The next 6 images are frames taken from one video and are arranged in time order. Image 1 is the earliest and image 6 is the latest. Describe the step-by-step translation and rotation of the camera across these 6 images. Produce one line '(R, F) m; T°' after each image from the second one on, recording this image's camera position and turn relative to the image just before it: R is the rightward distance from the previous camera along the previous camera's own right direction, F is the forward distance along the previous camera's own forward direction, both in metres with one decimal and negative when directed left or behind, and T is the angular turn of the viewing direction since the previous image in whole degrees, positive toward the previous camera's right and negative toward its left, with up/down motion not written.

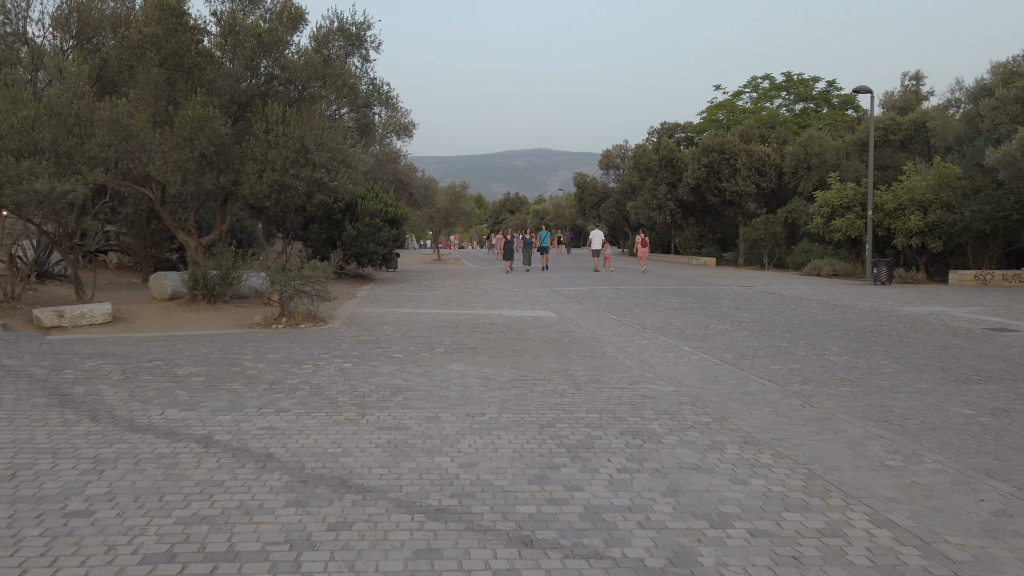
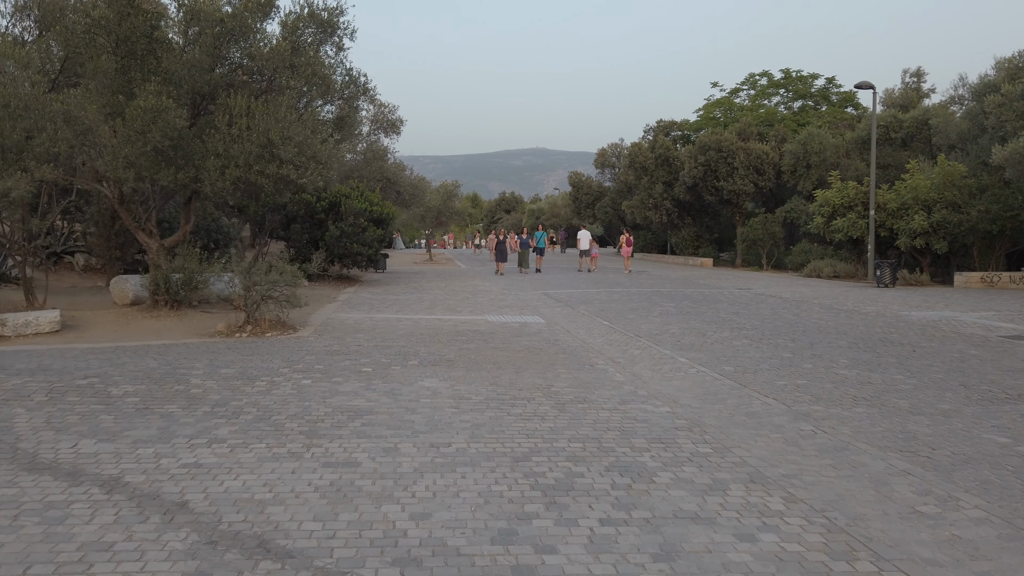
(+0.2, +1.0) m; 0°
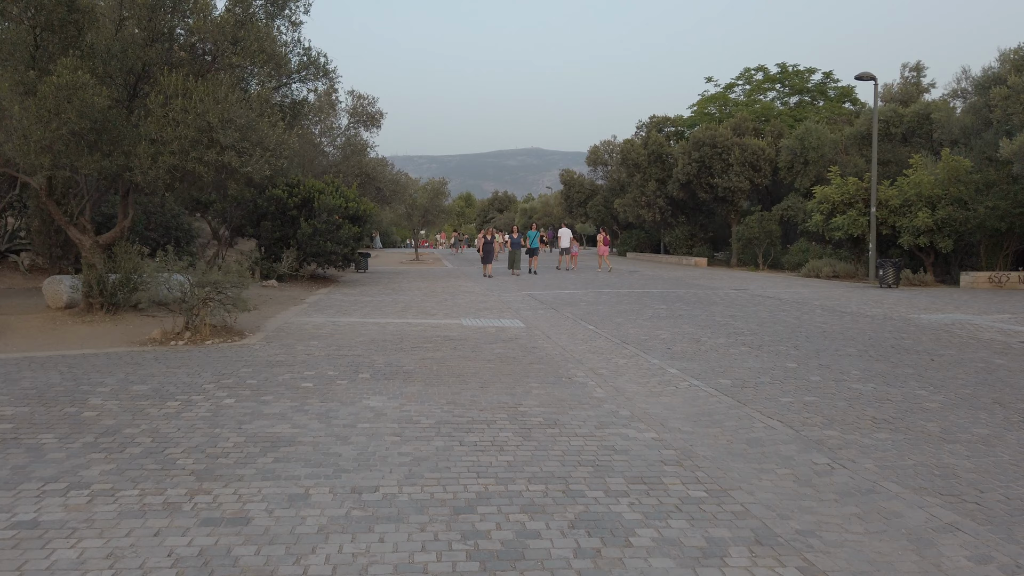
(+0.4, +1.3) m; 0°
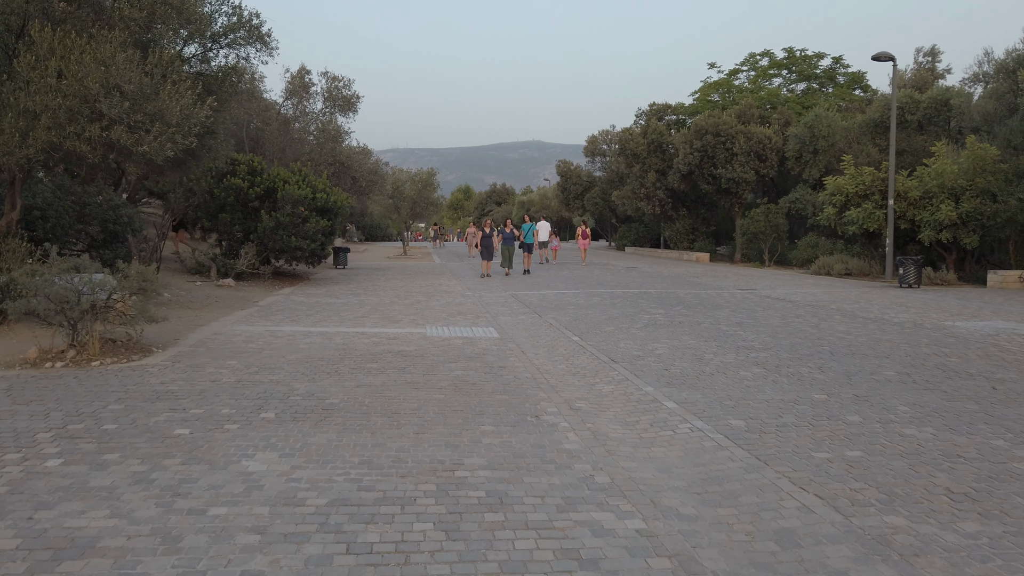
(+0.5, +2.1) m; 0°
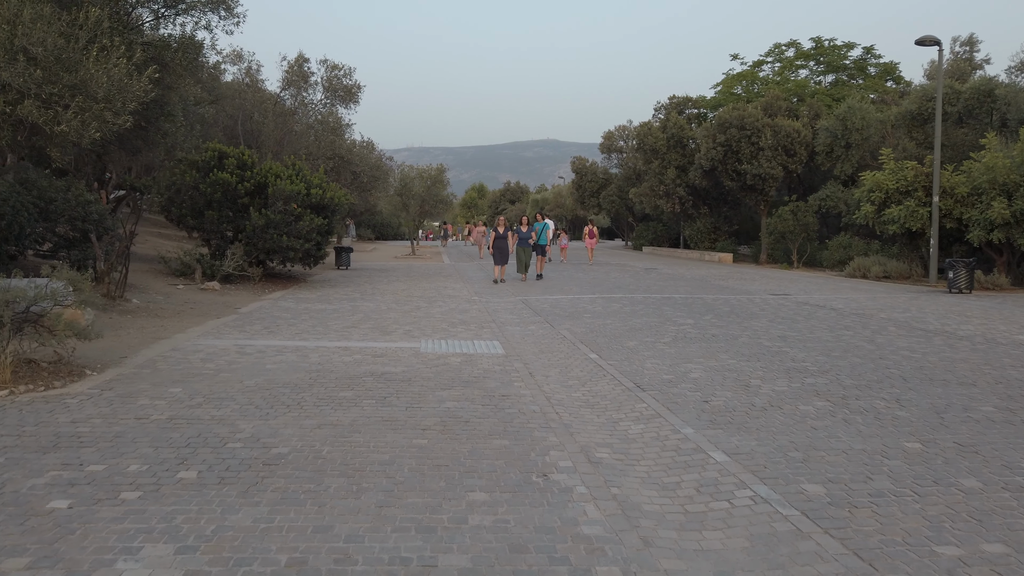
(+0.1, +1.8) m; -1°
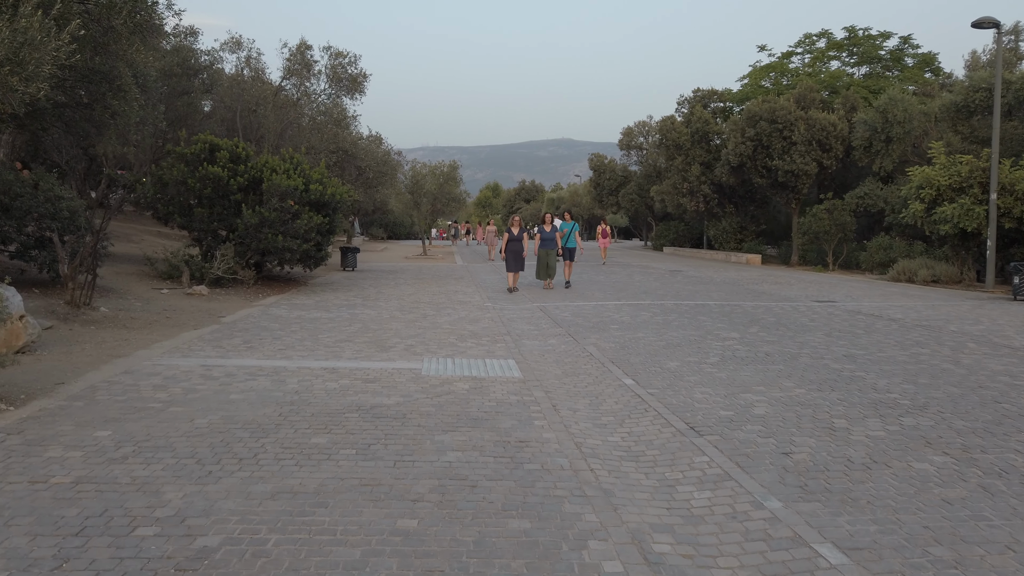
(-0.1, +1.8) m; -1°
